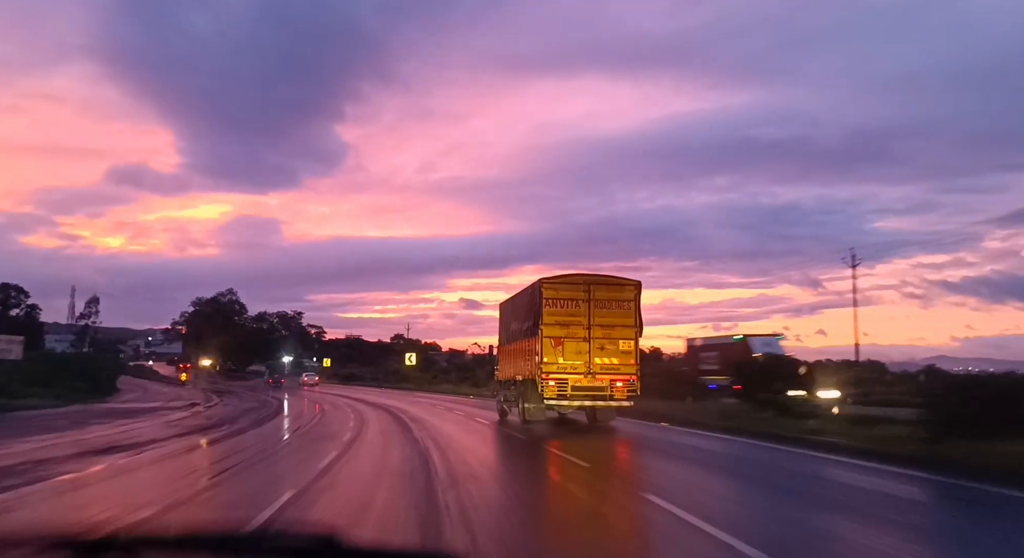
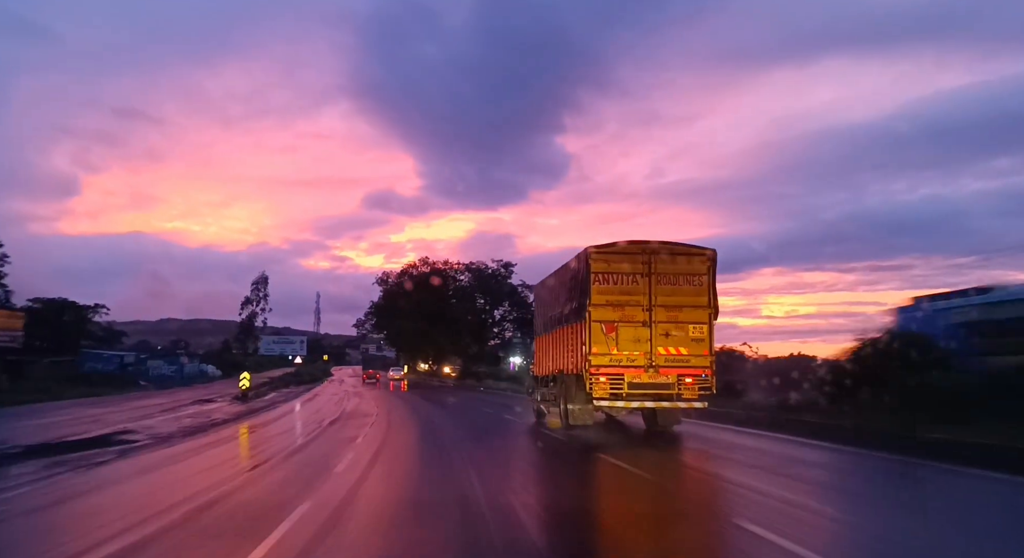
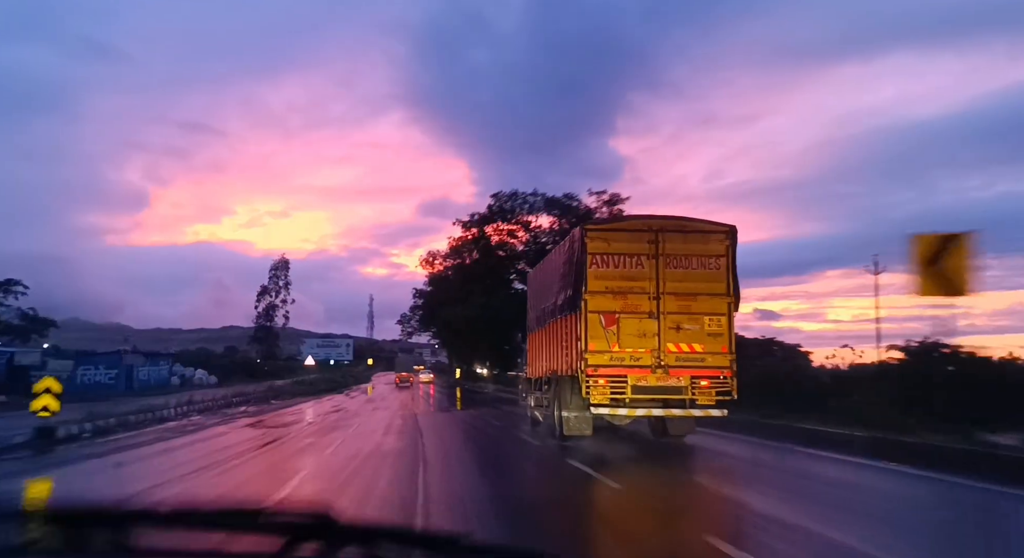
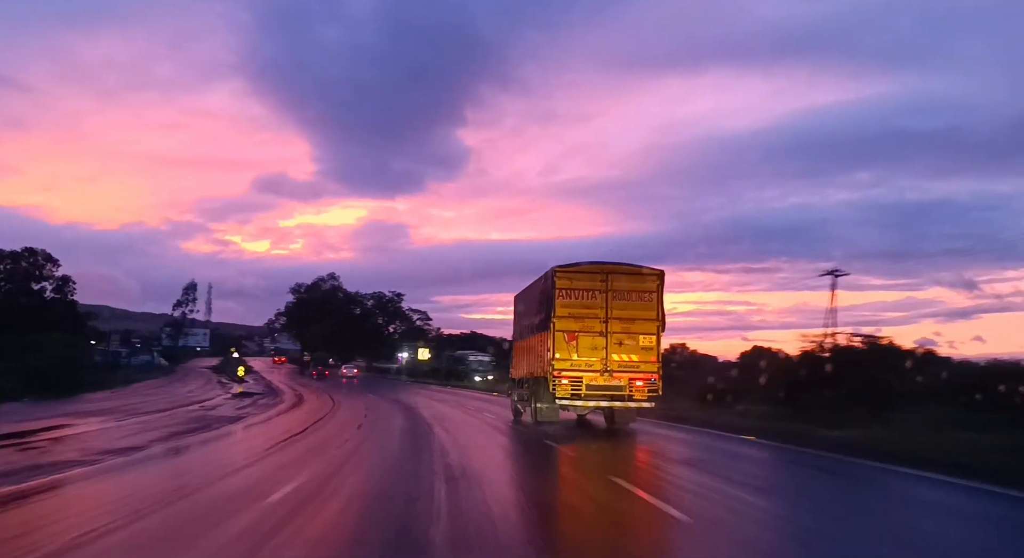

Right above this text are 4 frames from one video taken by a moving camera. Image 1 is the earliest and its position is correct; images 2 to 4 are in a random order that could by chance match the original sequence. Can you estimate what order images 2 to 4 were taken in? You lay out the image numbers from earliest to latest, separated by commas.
4, 2, 3
